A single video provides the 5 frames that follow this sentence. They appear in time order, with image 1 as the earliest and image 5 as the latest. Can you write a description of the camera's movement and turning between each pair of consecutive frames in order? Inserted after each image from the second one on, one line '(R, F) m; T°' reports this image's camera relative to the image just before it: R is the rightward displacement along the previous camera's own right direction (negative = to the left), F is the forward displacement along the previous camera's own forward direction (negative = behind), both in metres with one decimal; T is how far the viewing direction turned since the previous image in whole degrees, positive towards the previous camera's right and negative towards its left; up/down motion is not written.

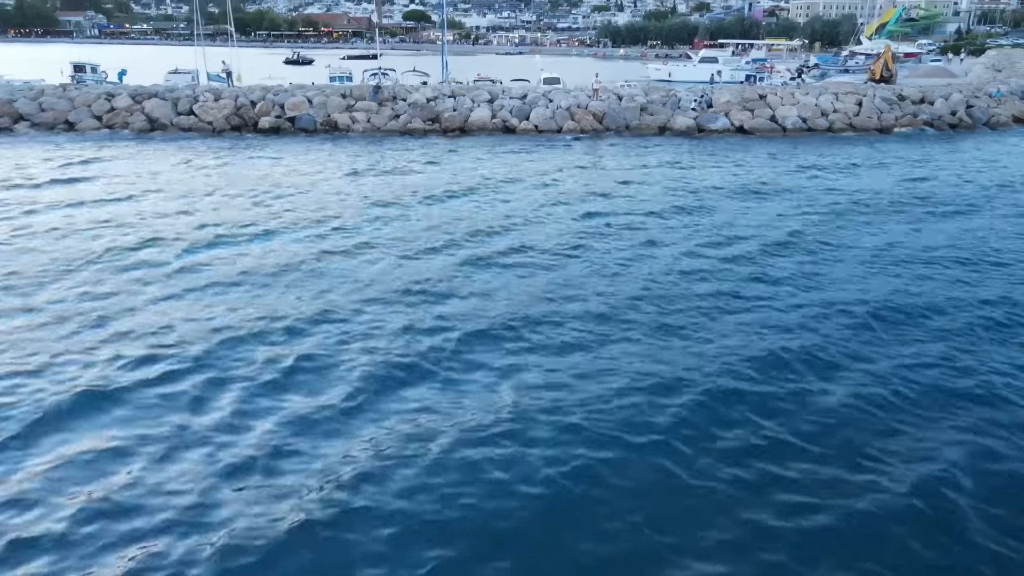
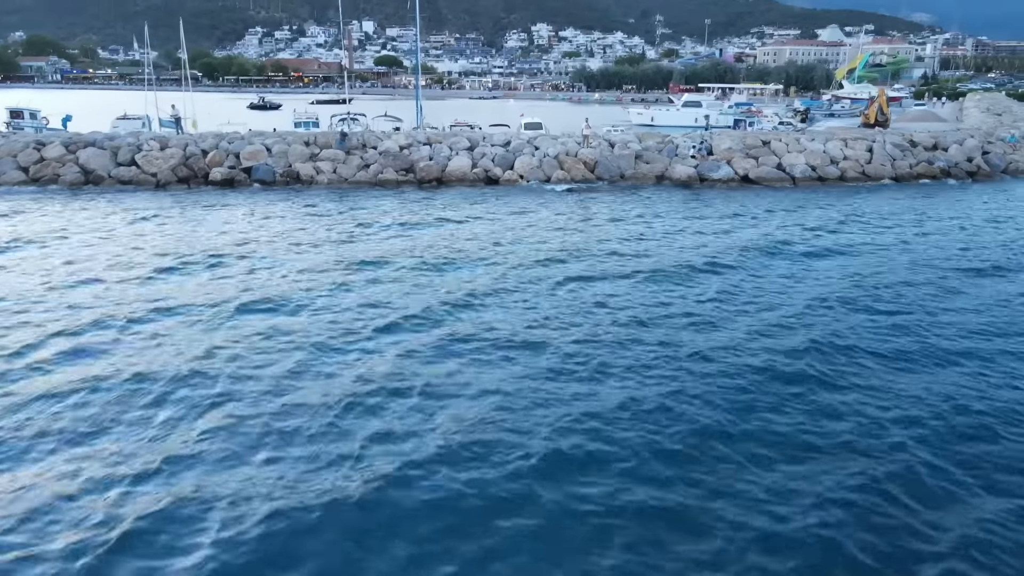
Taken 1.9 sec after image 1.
(-0.3, +2.4) m; +2°
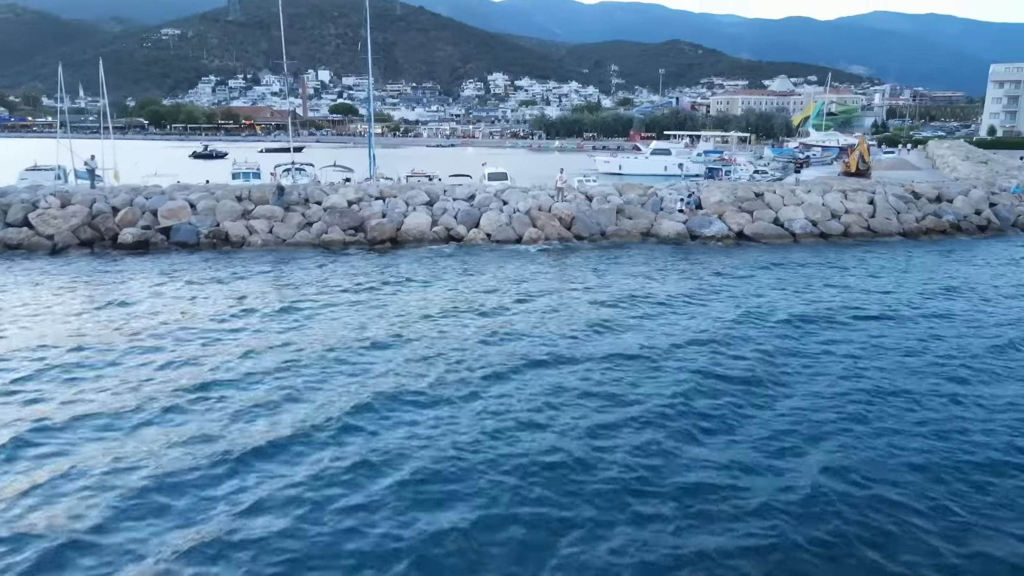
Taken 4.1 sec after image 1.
(-0.2, +2.8) m; +3°
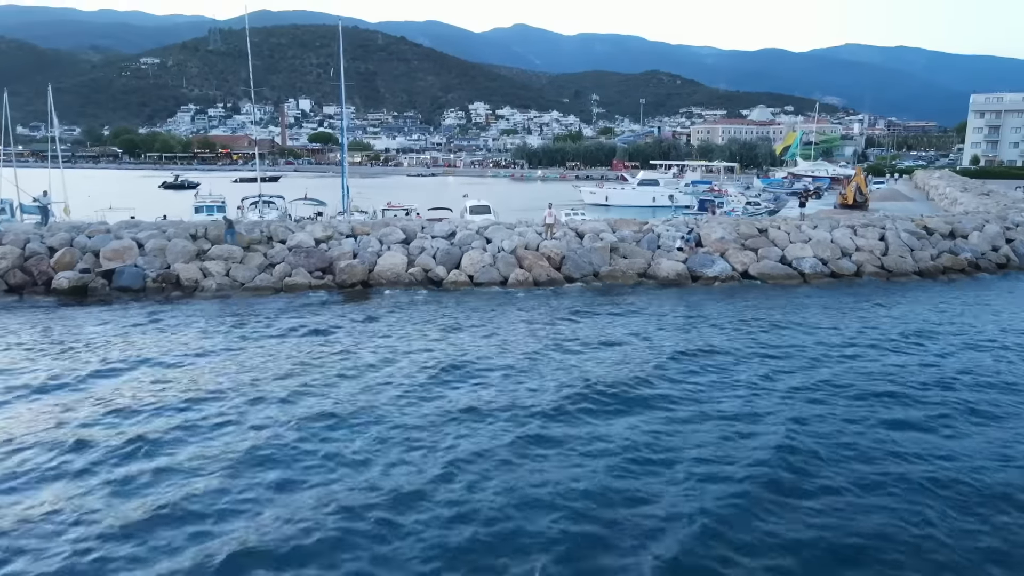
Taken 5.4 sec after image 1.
(-0.1, +1.7) m; +1°
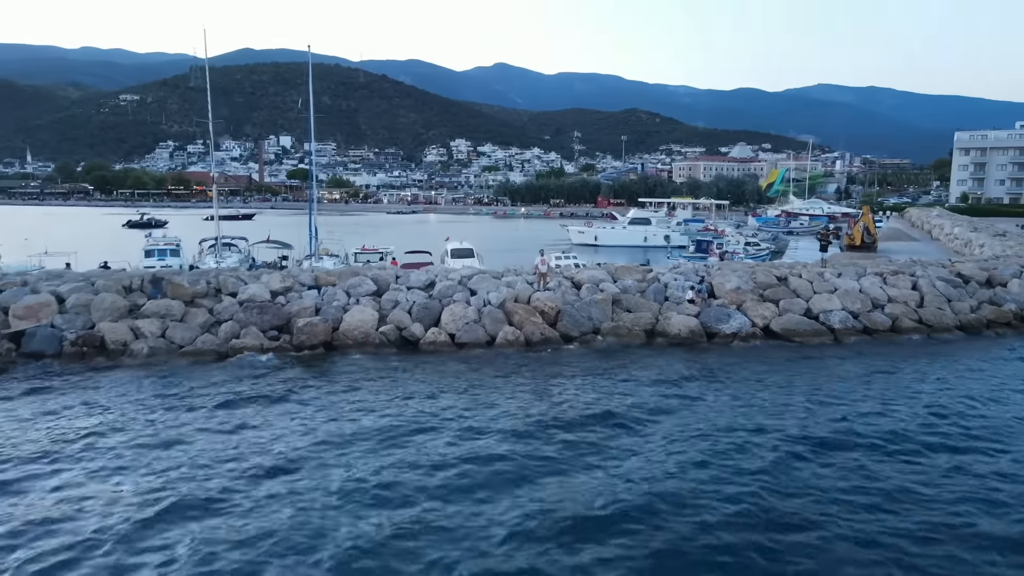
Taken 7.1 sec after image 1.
(-0.1, +2.3) m; +1°
